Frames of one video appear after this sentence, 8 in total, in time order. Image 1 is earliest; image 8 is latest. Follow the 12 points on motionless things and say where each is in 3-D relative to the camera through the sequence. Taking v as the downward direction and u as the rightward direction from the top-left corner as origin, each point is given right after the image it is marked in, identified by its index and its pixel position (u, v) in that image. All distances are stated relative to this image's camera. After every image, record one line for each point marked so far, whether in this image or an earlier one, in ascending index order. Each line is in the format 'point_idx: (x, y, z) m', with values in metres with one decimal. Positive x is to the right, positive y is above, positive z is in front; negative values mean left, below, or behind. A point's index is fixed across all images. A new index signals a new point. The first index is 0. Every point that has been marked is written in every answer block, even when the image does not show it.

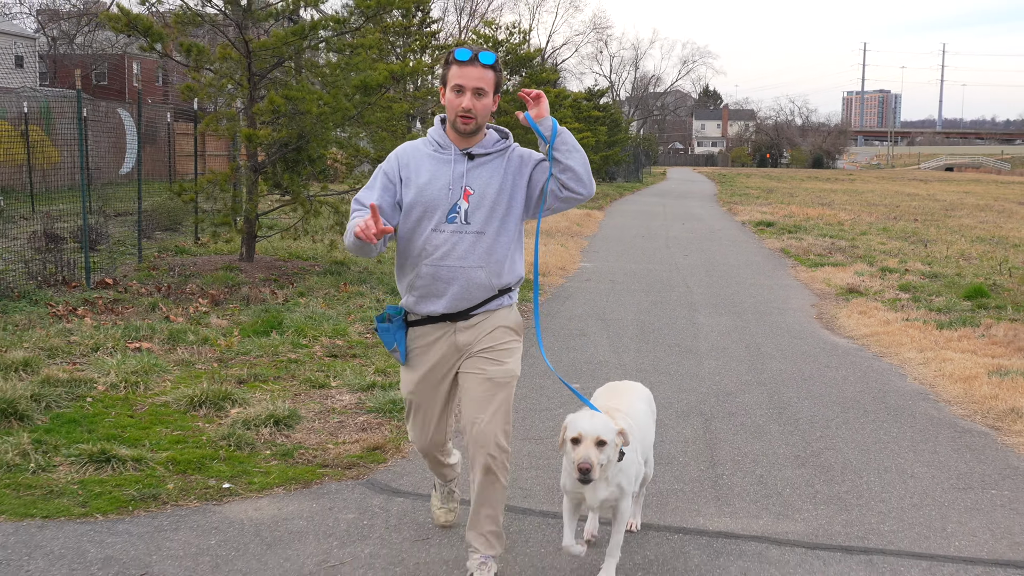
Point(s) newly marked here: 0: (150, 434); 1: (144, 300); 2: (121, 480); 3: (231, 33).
0: (-1.6, -0.6, +4.9) m
1: (-2.7, -0.1, +8.2) m
2: (-1.5, -0.7, +4.3) m
3: (-2.6, +2.4, +10.4) m
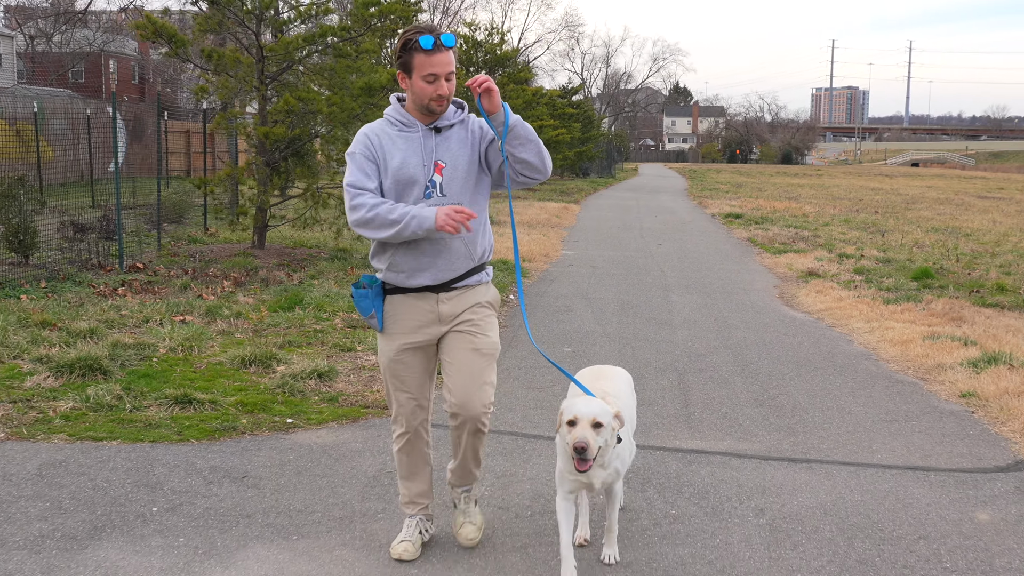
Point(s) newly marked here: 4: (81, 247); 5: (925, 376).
0: (-1.6, -0.5, +5.8) m
1: (-2.8, 0.0, +9.1) m
2: (-1.4, -0.6, +5.2) m
3: (-2.7, +2.5, +11.3) m
4: (-4.0, +0.4, +10.1) m
5: (+2.5, -0.5, +6.7) m
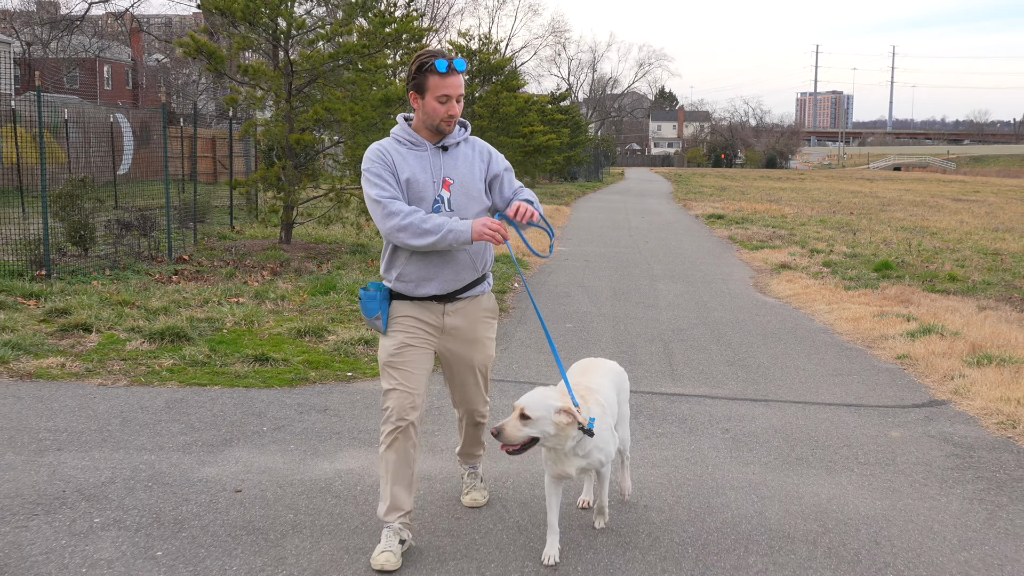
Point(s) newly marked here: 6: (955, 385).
0: (-1.5, -0.4, +7.0) m
1: (-2.7, +0.2, +10.3) m
2: (-1.3, -0.5, +6.4) m
3: (-2.7, +2.6, +12.5) m
4: (-3.9, +0.5, +11.3) m
5: (+2.6, -0.4, +7.9) m
6: (+2.5, -0.6, +6.3) m
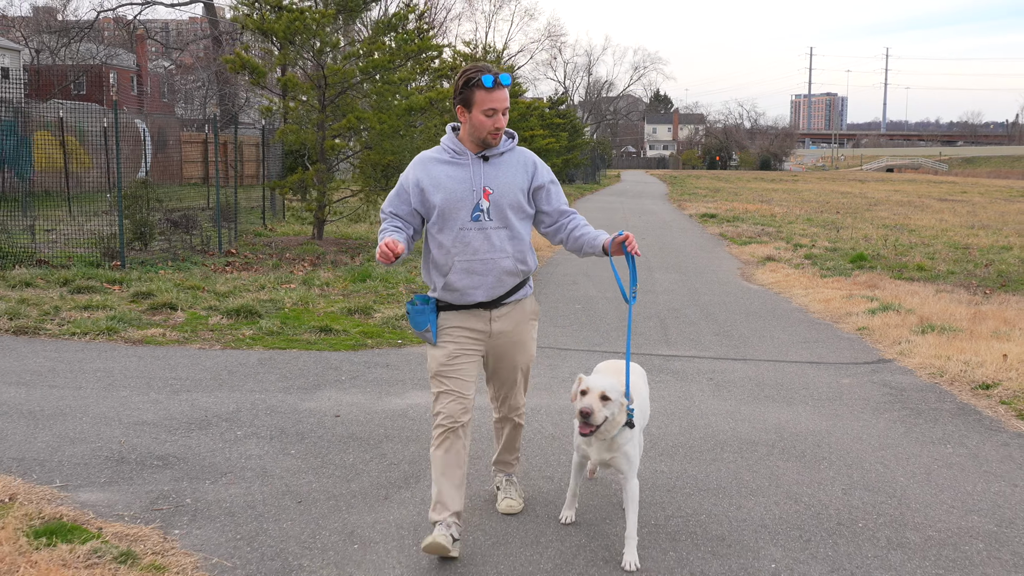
0: (-1.3, -0.3, +8.3) m
1: (-2.6, +0.3, +11.6) m
2: (-1.2, -0.4, +7.7) m
3: (-2.5, +2.7, +13.8) m
4: (-3.8, +0.6, +12.6) m
5: (+2.7, -0.3, +9.3) m
6: (+2.7, -0.4, +7.7) m
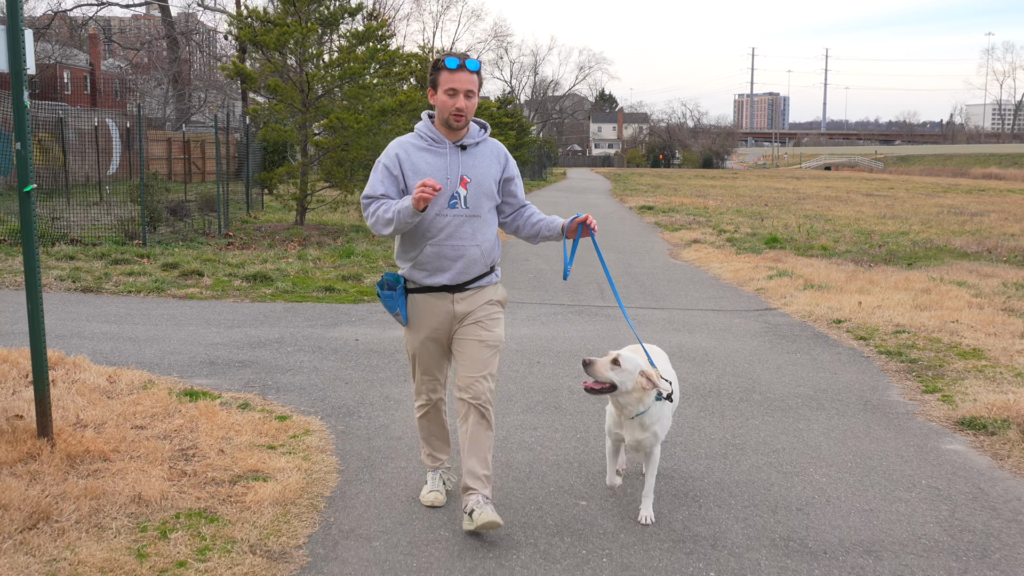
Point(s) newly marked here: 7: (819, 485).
0: (-1.6, 0.0, +10.3) m
1: (-3.0, +0.5, +13.5) m
2: (-1.5, -0.1, +9.7) m
3: (-3.1, +3.0, +15.7) m
4: (-4.3, +0.8, +14.4) m
5: (+2.4, +0.1, +11.4) m
6: (+2.4, -0.1, +9.8) m
7: (+1.2, -0.8, +4.5) m
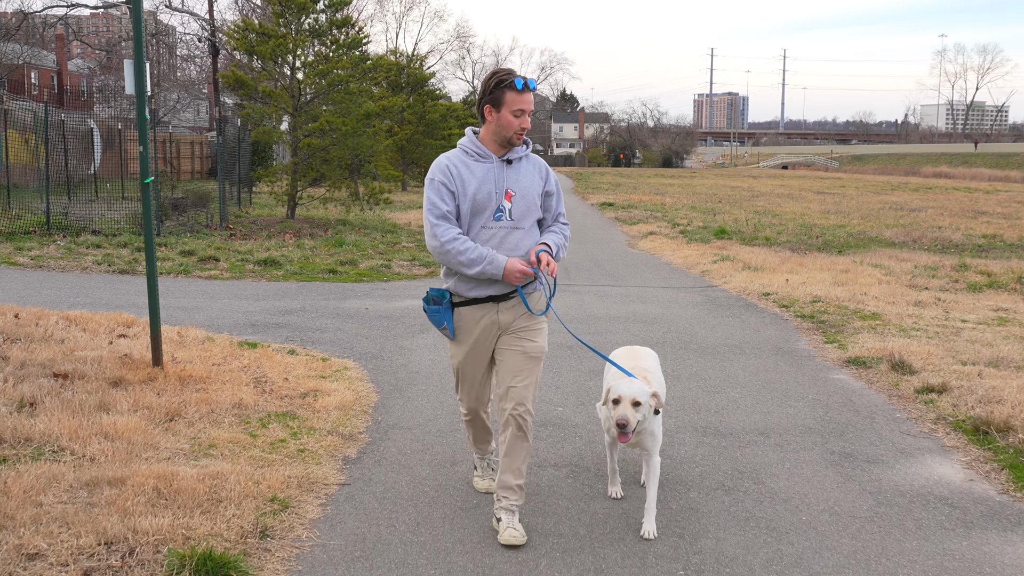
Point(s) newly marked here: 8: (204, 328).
0: (-1.9, +0.2, +11.7) m
1: (-3.4, +0.7, +14.9) m
2: (-1.7, +0.1, +11.1) m
3: (-3.5, +3.2, +17.1) m
4: (-4.7, +1.0, +15.8) m
5: (+2.1, +0.3, +13.0) m
6: (+2.2, +0.1, +11.4) m
7: (+1.2, -0.6, +6.0) m
8: (-2.2, -0.3, +7.8) m
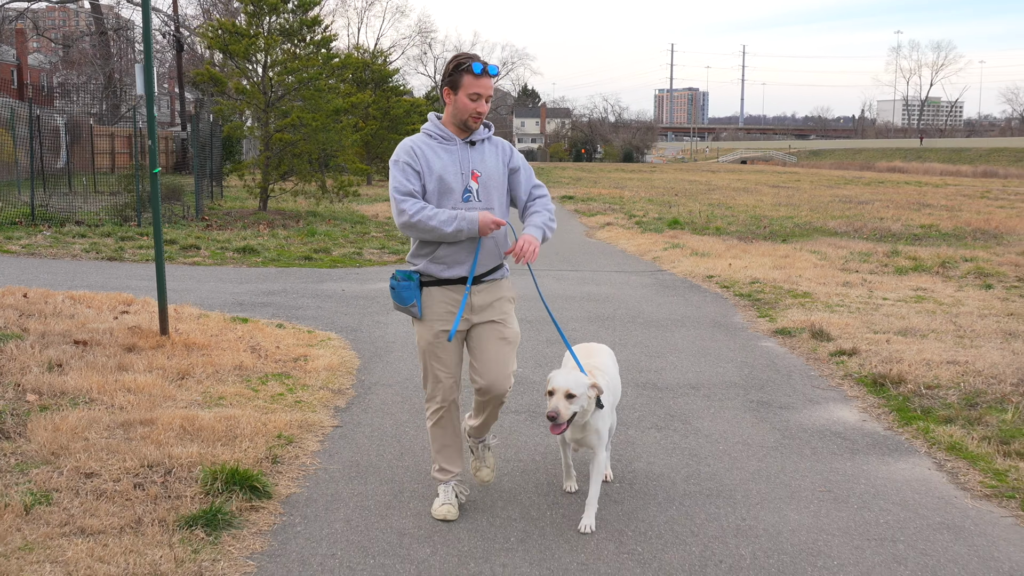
0: (-2.3, +0.4, +12.5) m
1: (-3.9, +0.9, +15.6) m
2: (-2.1, +0.3, +11.9) m
3: (-4.1, +3.4, +17.8) m
4: (-5.2, +1.2, +16.5) m
5: (+1.7, +0.4, +13.9) m
6: (+1.8, +0.3, +12.3) m
7: (+1.0, -0.4, +6.9) m
8: (-2.4, -0.1, +8.5) m
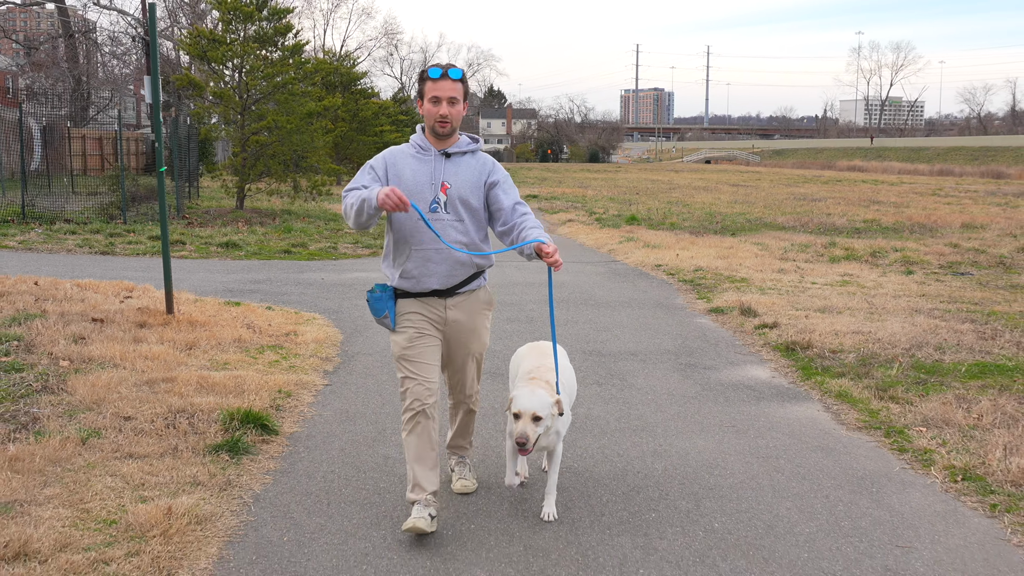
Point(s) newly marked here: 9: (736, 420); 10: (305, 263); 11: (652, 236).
0: (-2.7, +0.5, +13.4) m
1: (-4.4, +1.0, +16.5) m
2: (-2.5, +0.4, +12.8) m
3: (-4.7, +3.5, +18.6) m
4: (-5.8, +1.3, +17.3) m
5: (+1.2, +0.6, +14.9) m
6: (+1.4, +0.4, +13.3) m
7: (+0.7, -0.3, +7.9) m
8: (-2.7, 0.0, +9.4) m
9: (+1.1, -0.7, +5.5) m
10: (-2.3, +0.3, +12.0) m
11: (+2.0, +0.8, +15.9) m
